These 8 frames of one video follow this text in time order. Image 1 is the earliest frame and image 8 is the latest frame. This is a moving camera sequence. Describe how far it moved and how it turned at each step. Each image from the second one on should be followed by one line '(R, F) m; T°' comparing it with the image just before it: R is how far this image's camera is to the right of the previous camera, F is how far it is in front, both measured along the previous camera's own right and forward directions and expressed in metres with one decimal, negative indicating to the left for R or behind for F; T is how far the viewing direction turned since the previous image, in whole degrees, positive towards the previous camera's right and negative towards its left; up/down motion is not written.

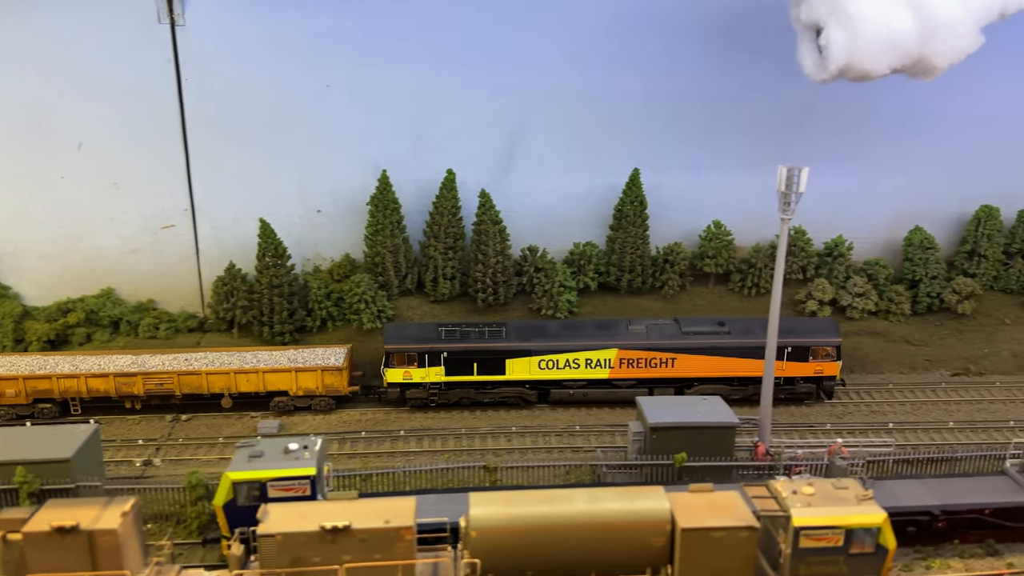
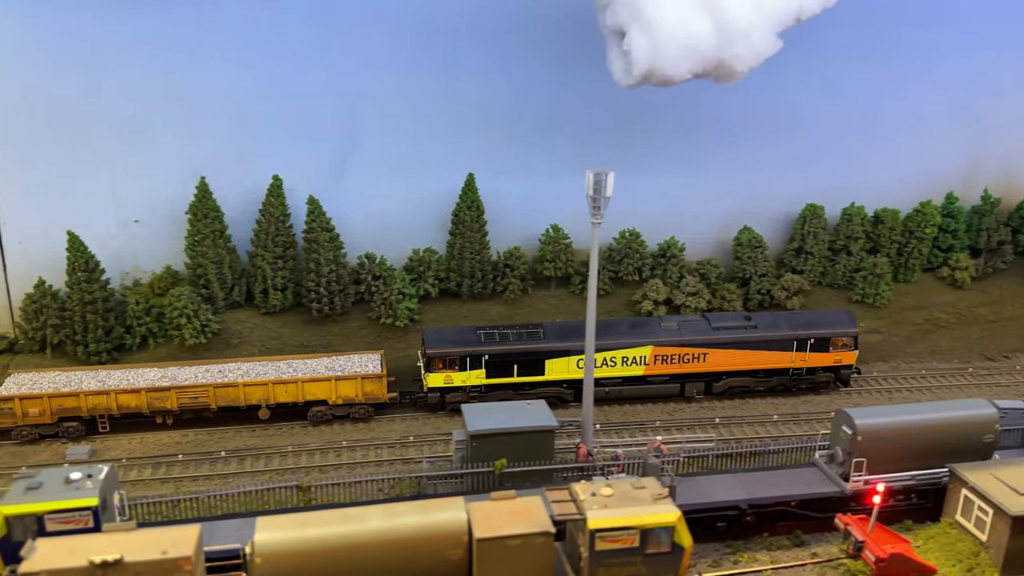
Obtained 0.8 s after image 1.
(+0.7, +0.1) m; +6°
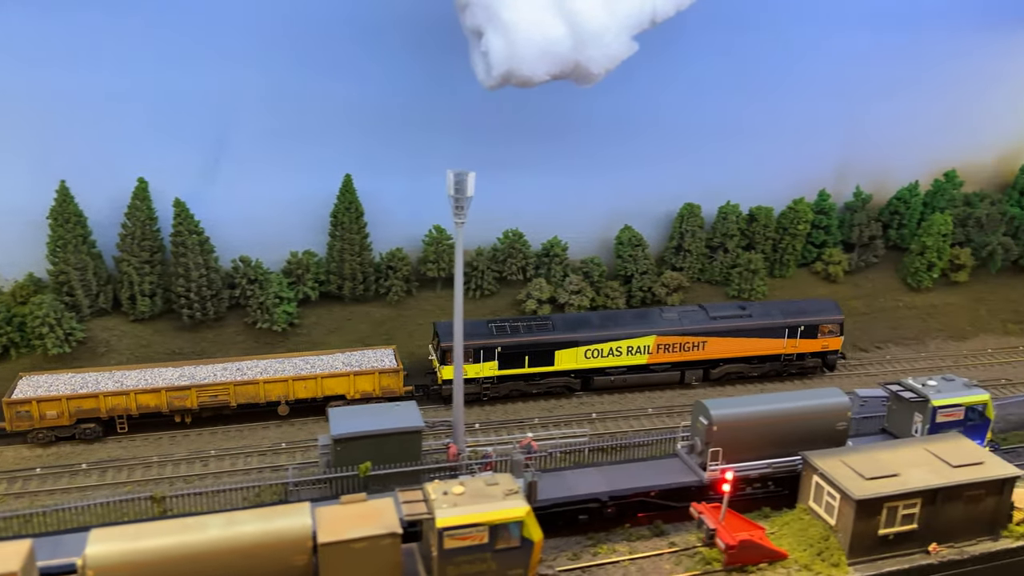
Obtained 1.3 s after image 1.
(+0.6, 0.0) m; +4°
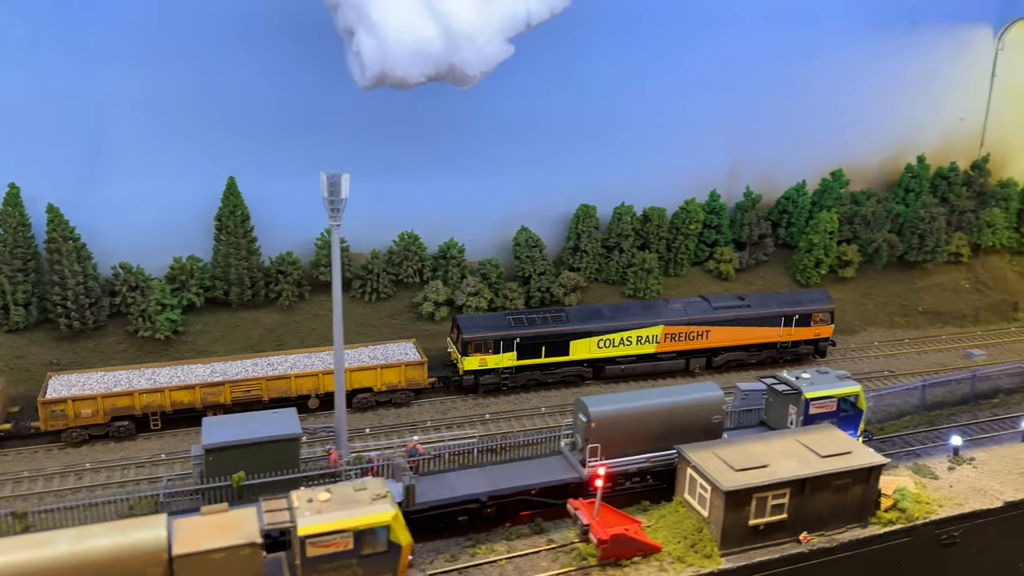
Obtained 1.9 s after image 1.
(+0.5, 0.0) m; +4°
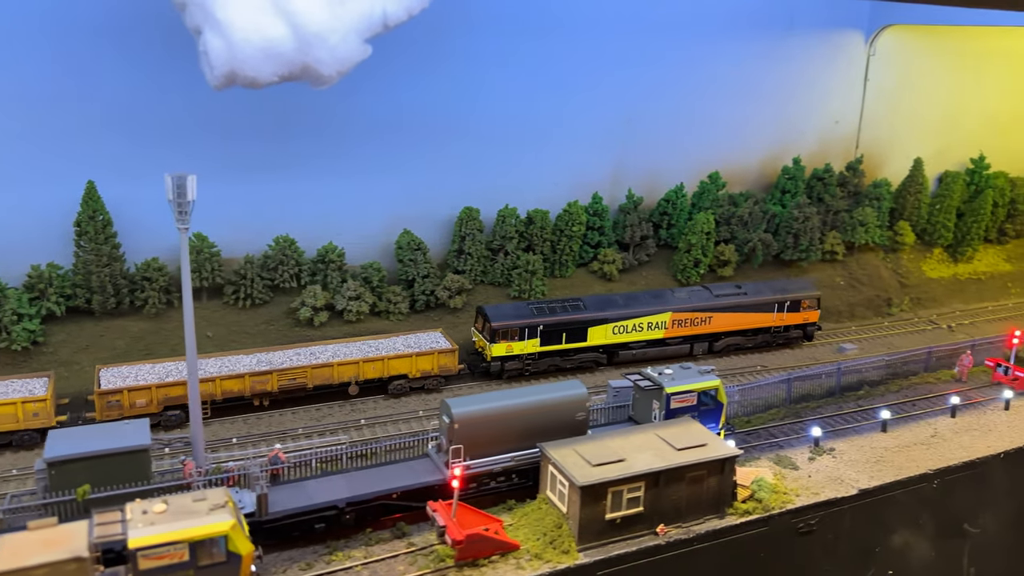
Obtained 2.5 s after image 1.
(+0.6, 0.0) m; +5°
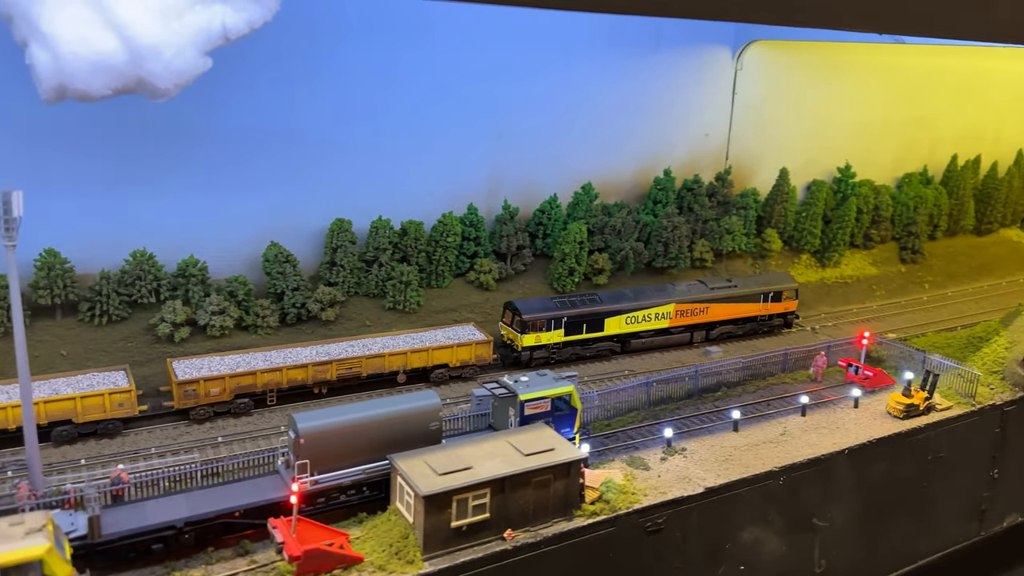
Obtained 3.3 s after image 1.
(+0.6, -0.1) m; +5°
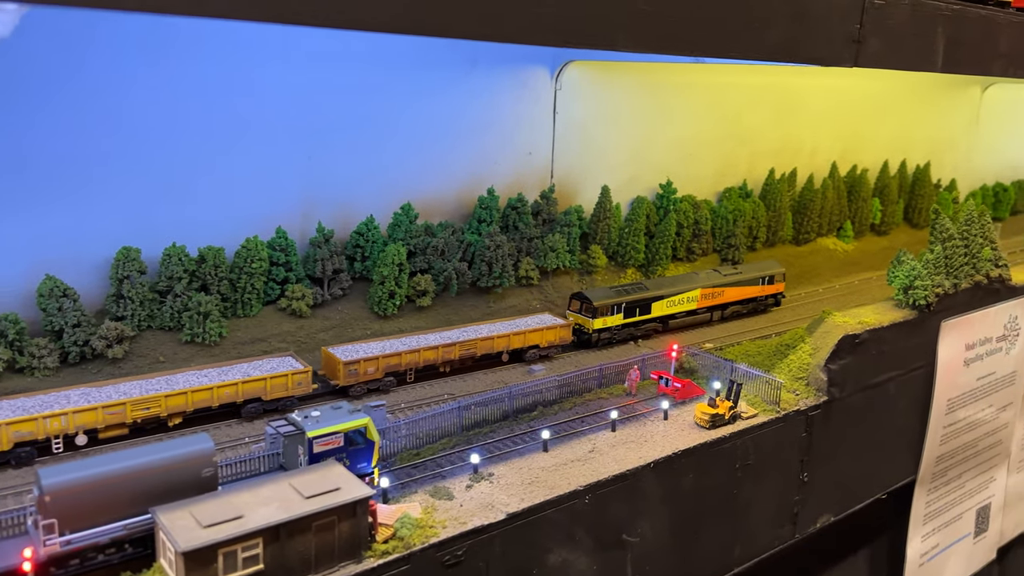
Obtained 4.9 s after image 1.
(+0.8, +0.2) m; +8°
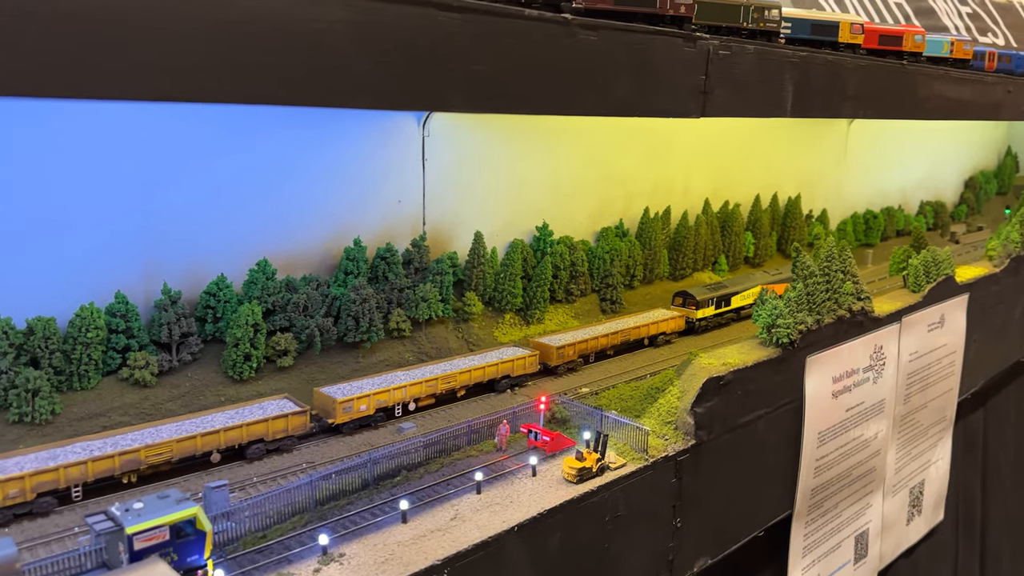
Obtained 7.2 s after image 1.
(+0.6, +0.3) m; +6°
